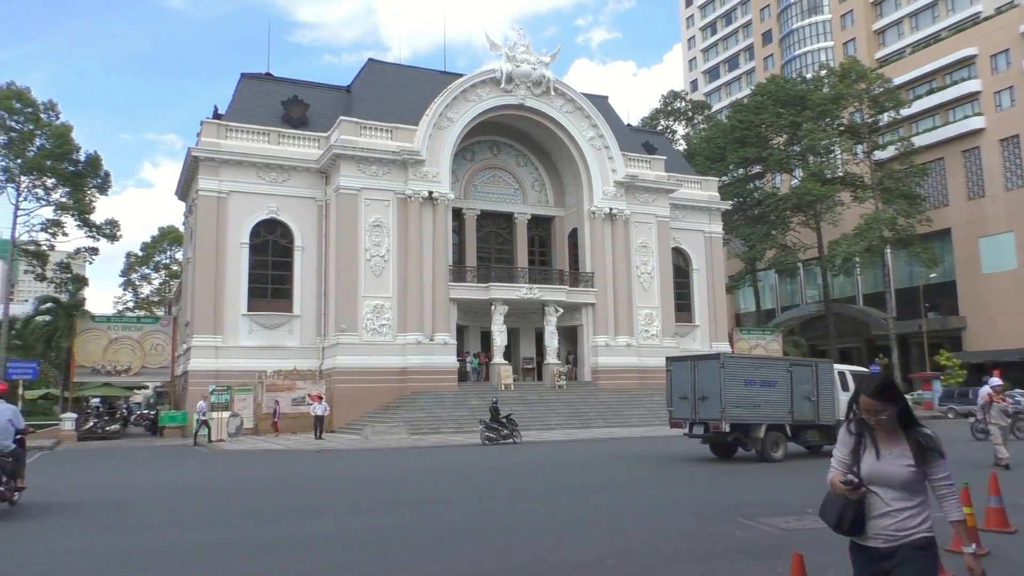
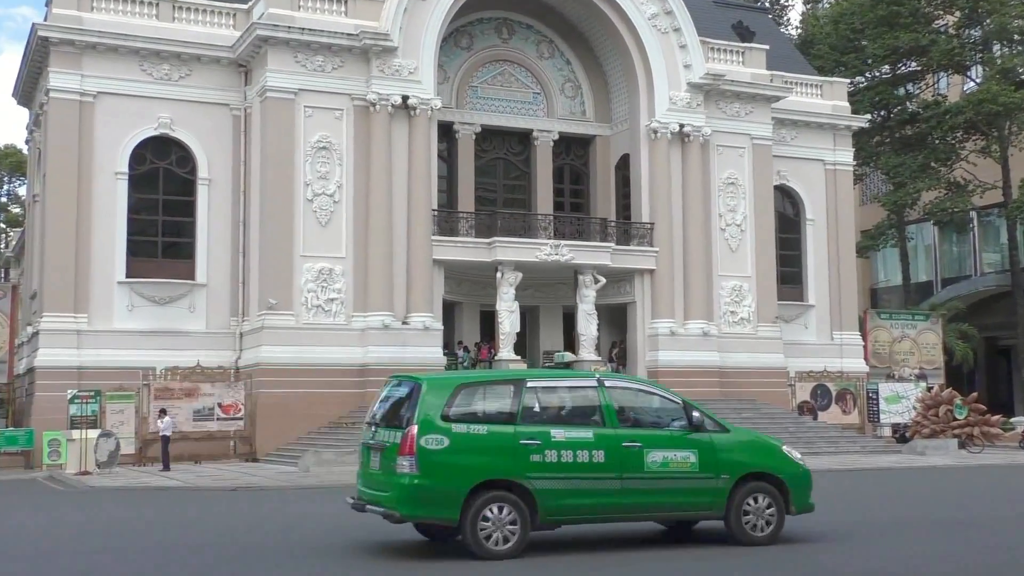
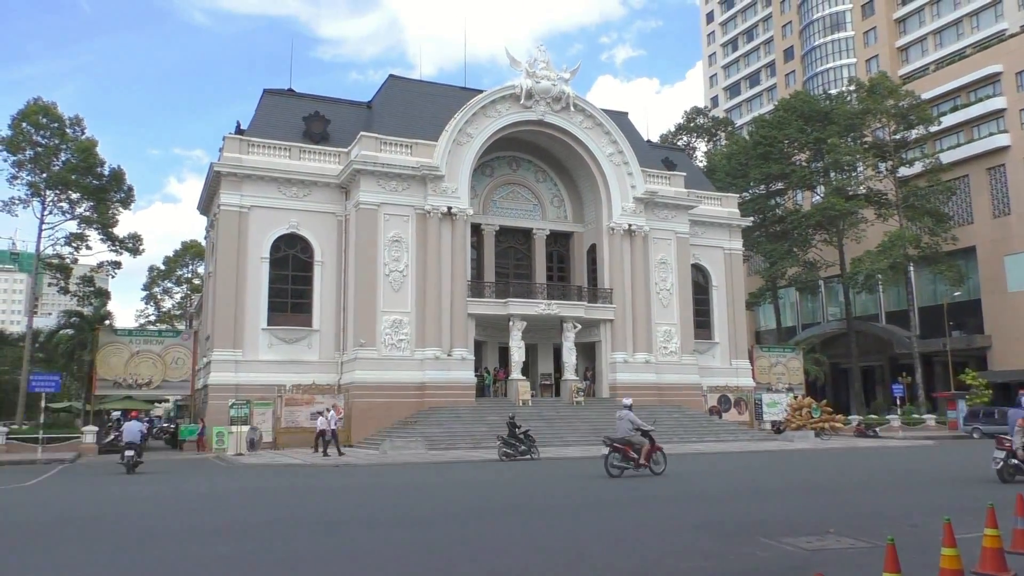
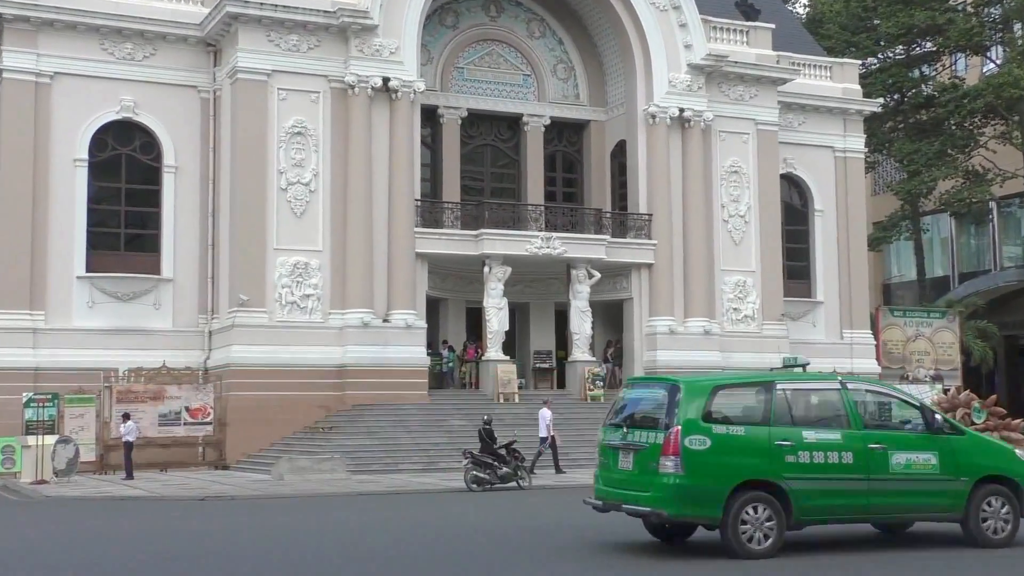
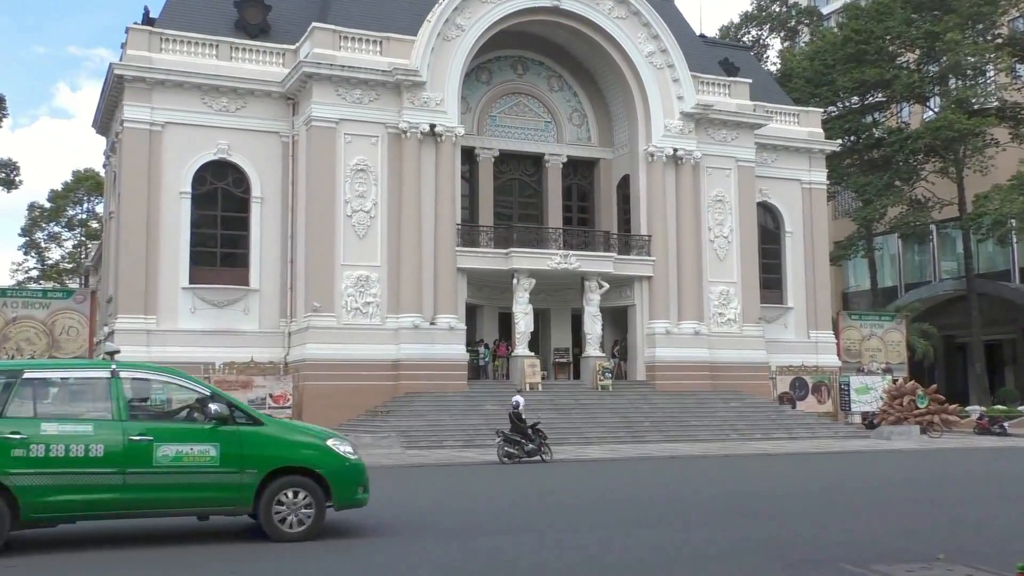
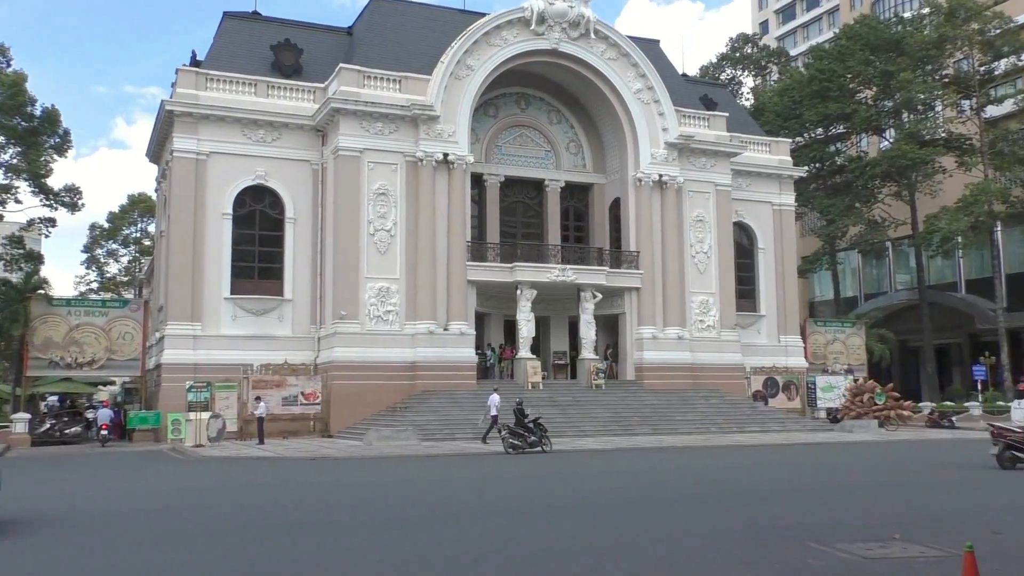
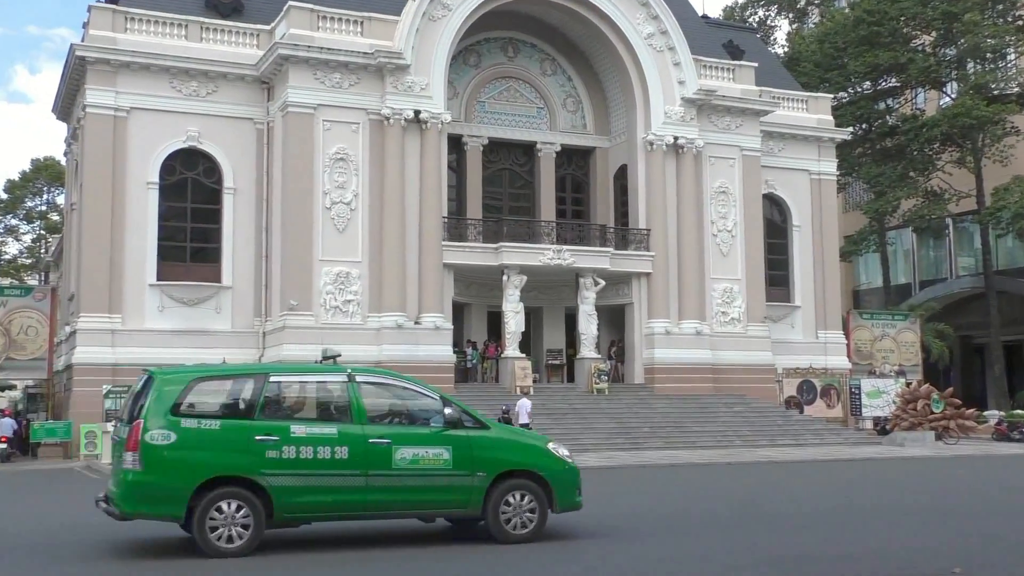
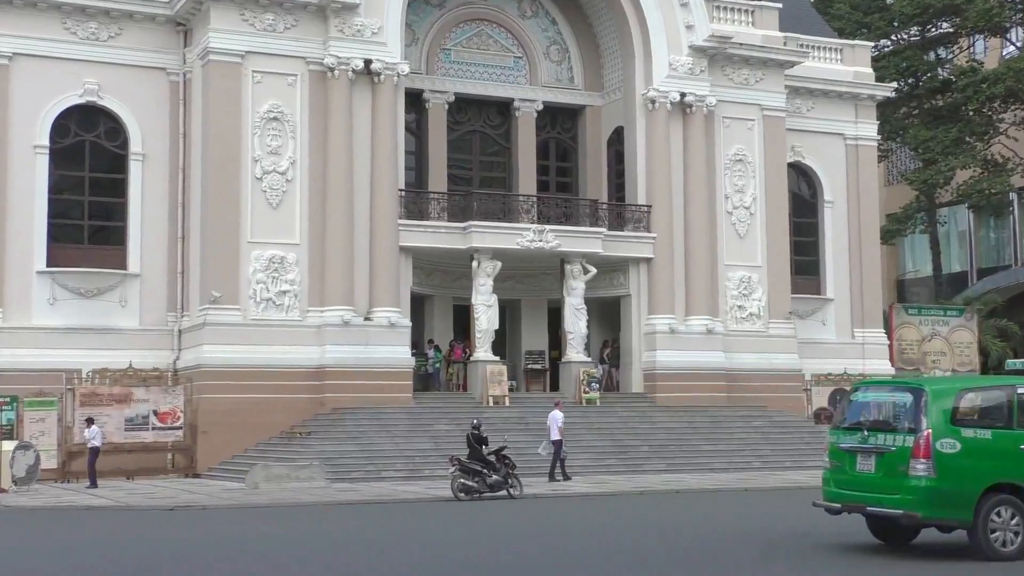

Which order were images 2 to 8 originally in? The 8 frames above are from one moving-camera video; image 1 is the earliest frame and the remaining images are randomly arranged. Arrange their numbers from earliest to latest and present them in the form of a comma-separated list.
3, 6, 5, 7, 2, 4, 8
